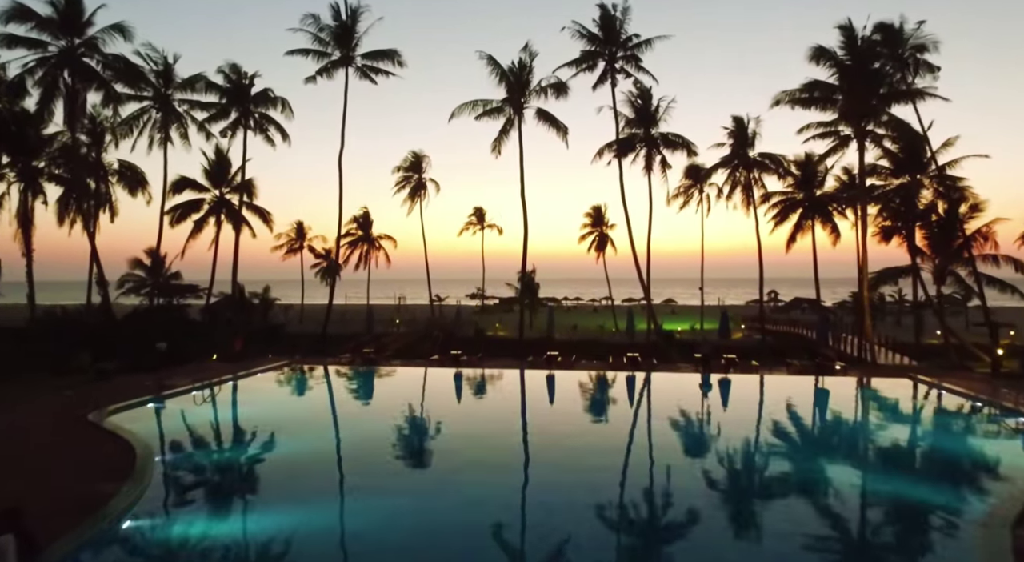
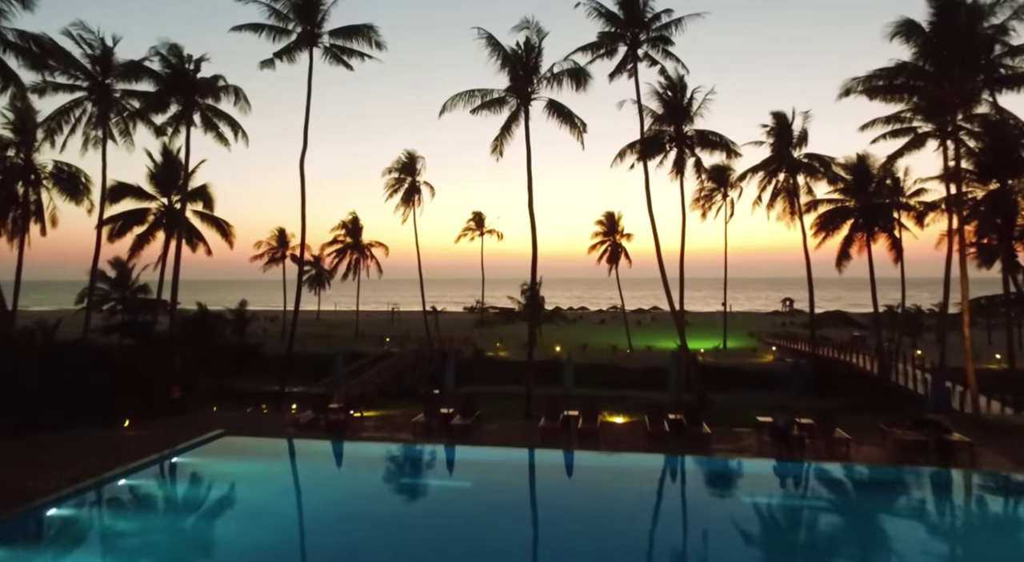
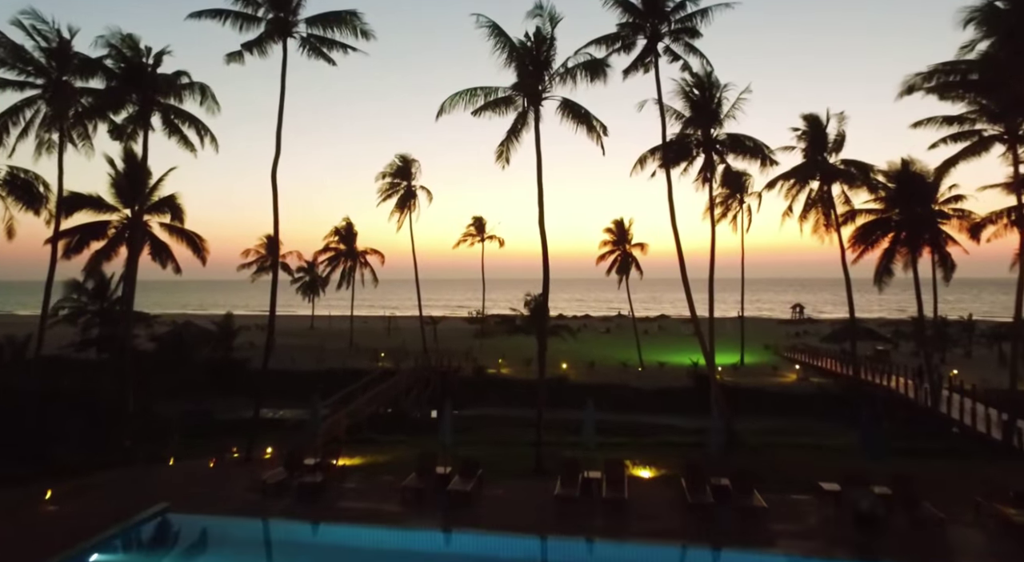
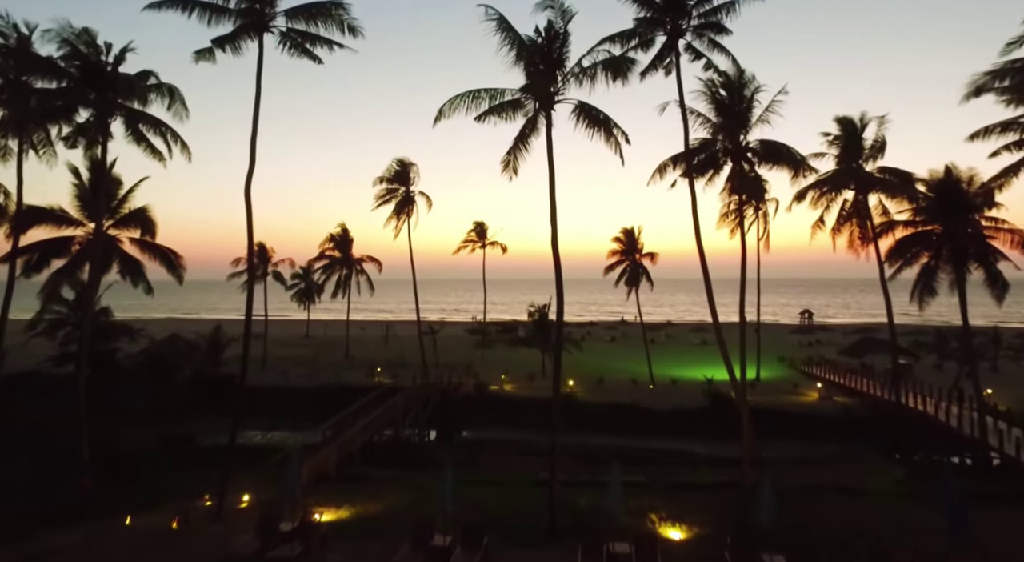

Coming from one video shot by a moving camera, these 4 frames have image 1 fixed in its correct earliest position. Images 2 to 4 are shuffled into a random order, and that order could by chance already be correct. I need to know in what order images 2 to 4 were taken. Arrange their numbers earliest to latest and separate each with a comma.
2, 3, 4
